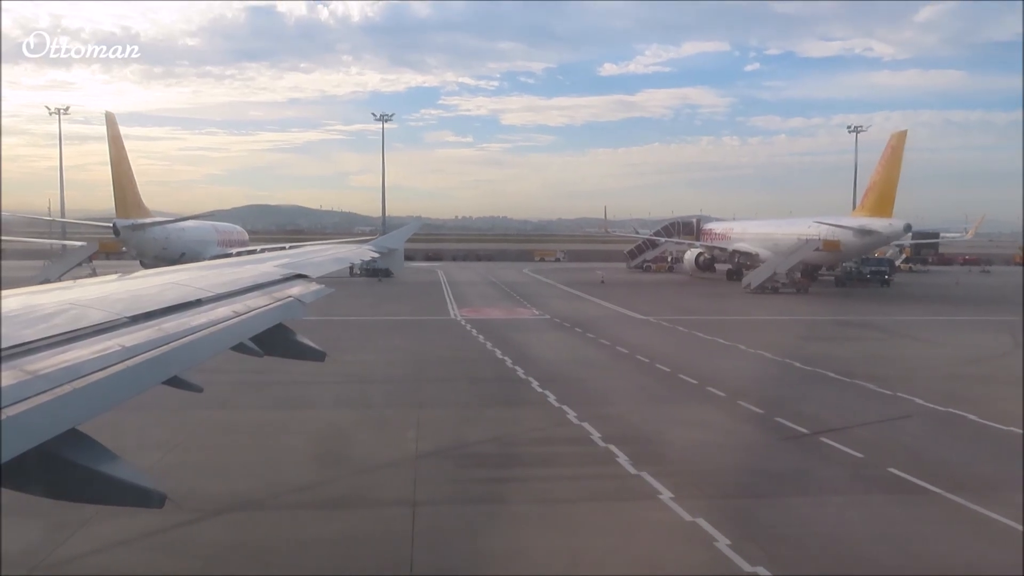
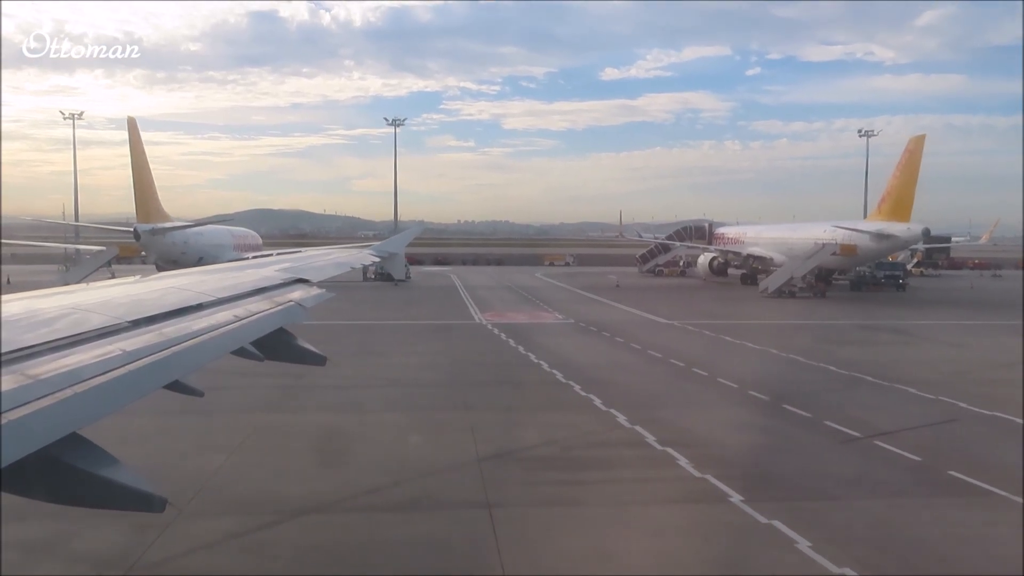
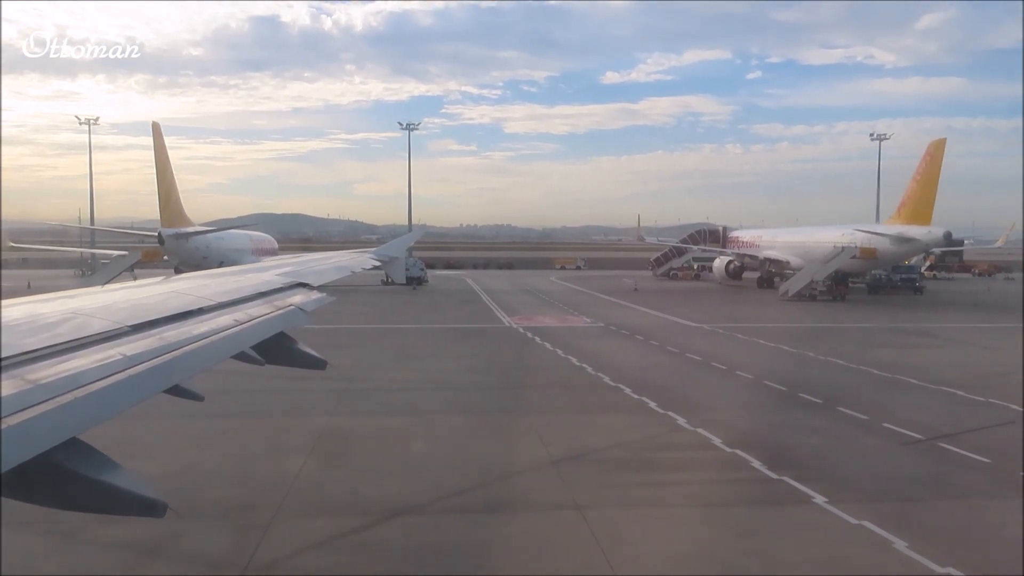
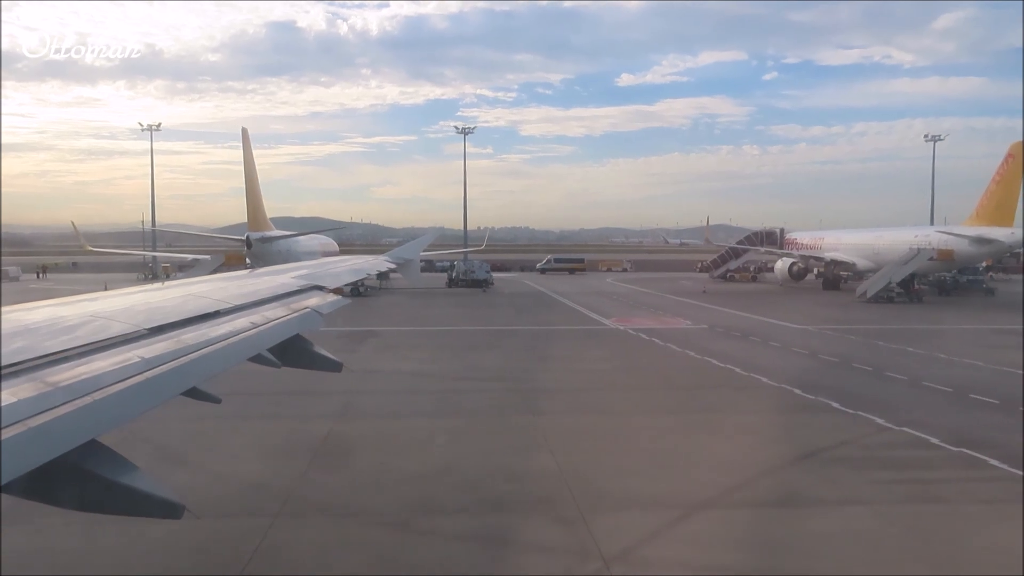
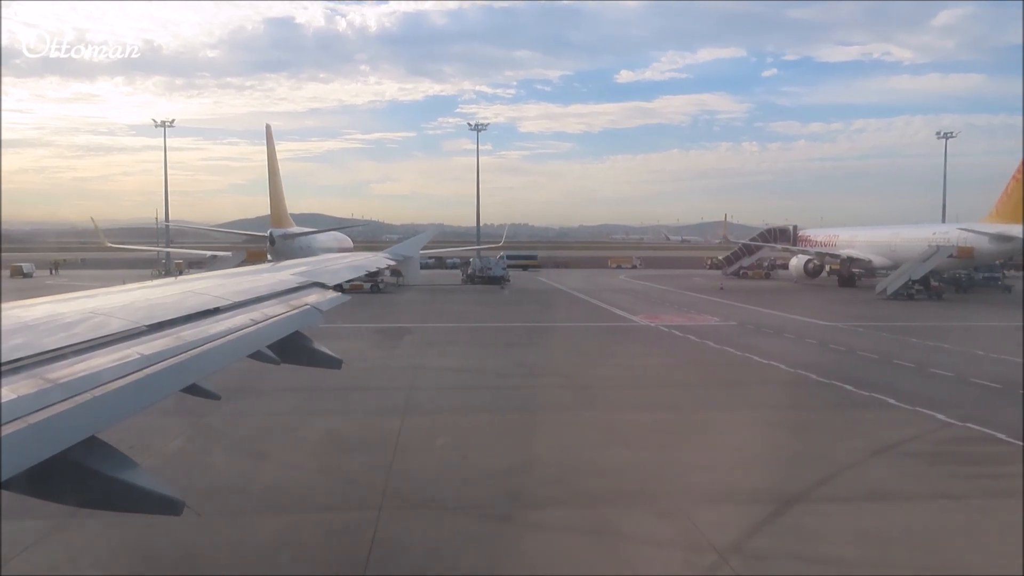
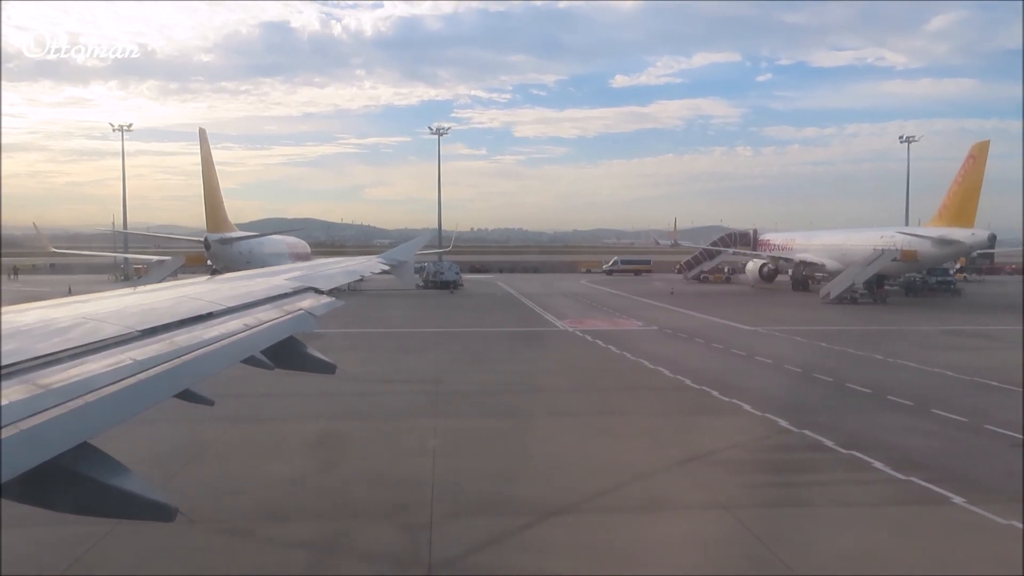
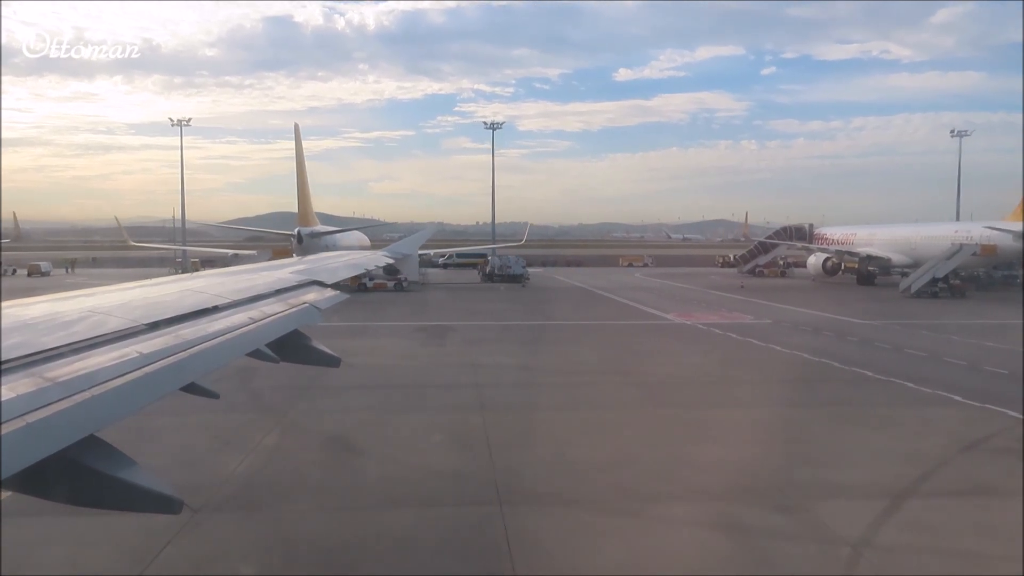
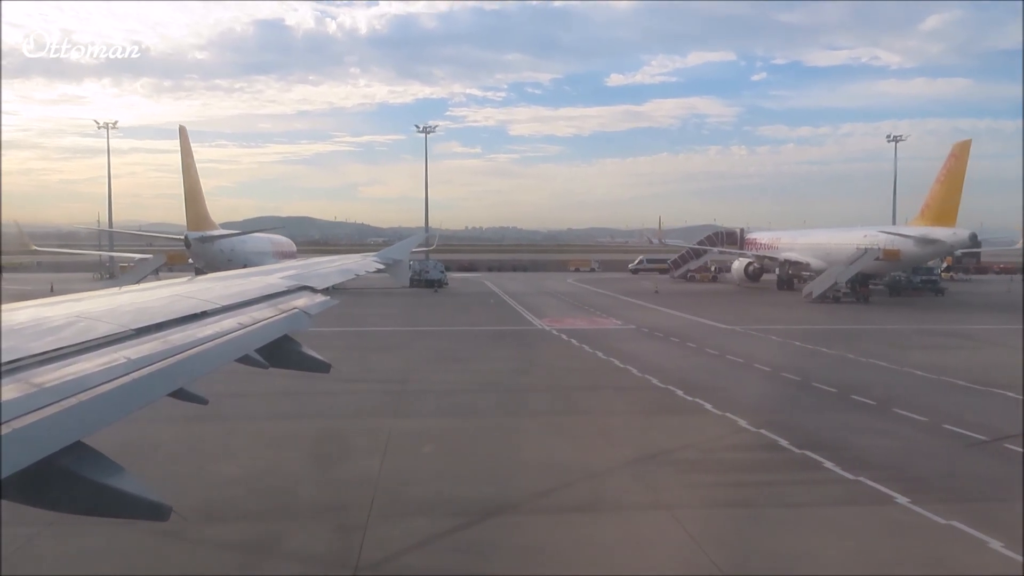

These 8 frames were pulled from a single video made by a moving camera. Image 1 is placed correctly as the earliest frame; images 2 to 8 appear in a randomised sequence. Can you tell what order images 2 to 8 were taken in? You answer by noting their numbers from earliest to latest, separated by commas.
2, 3, 8, 6, 4, 5, 7
